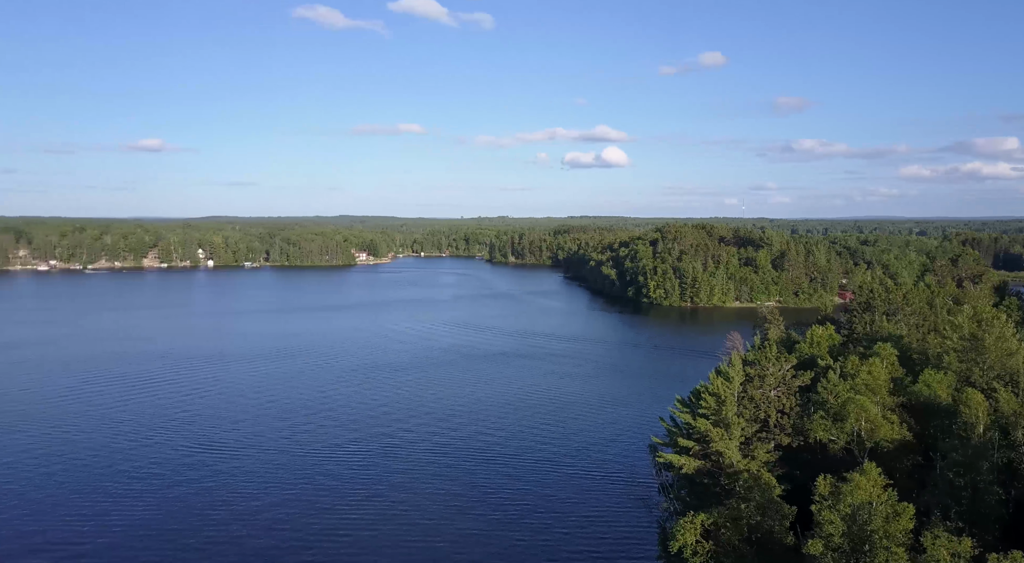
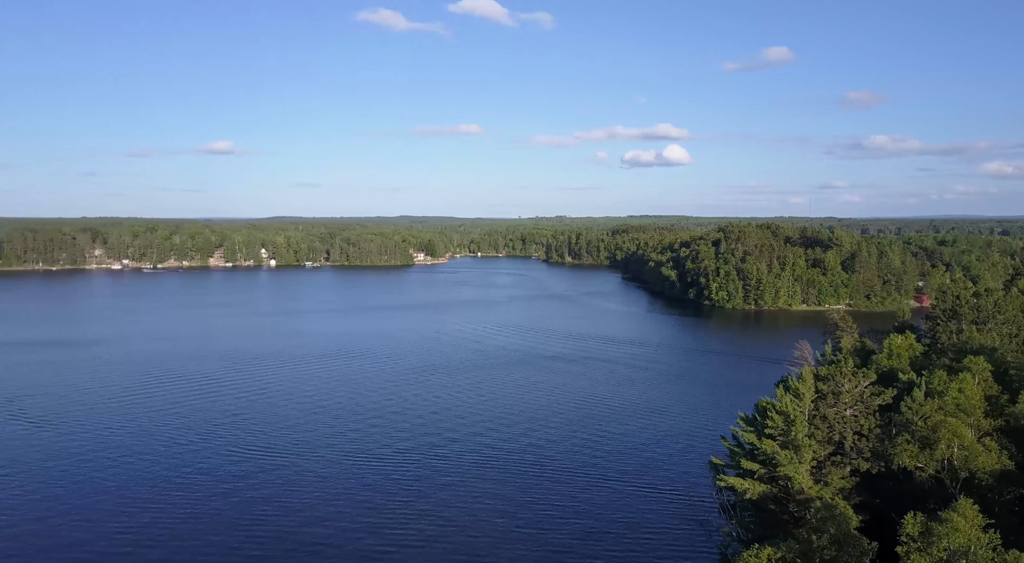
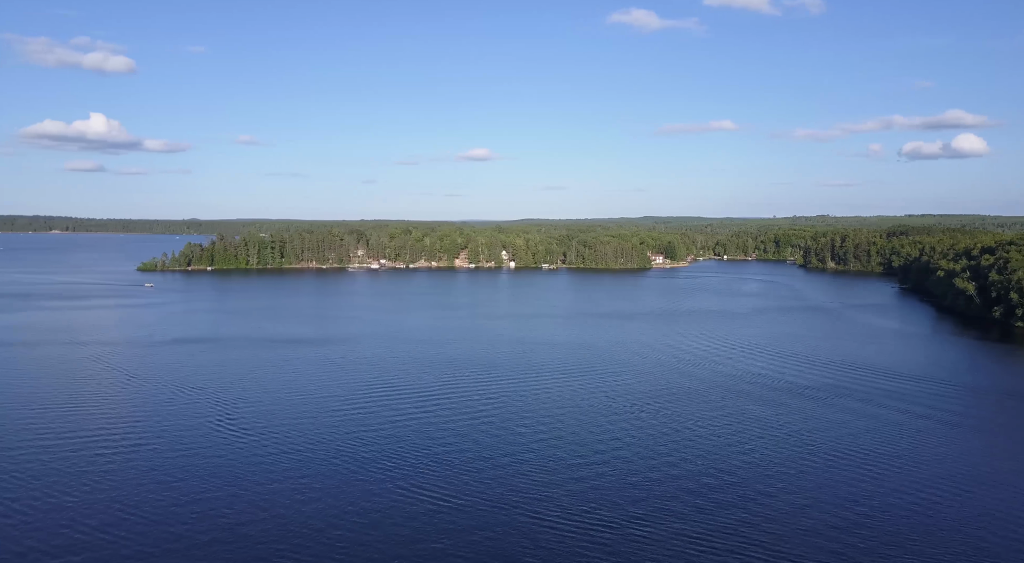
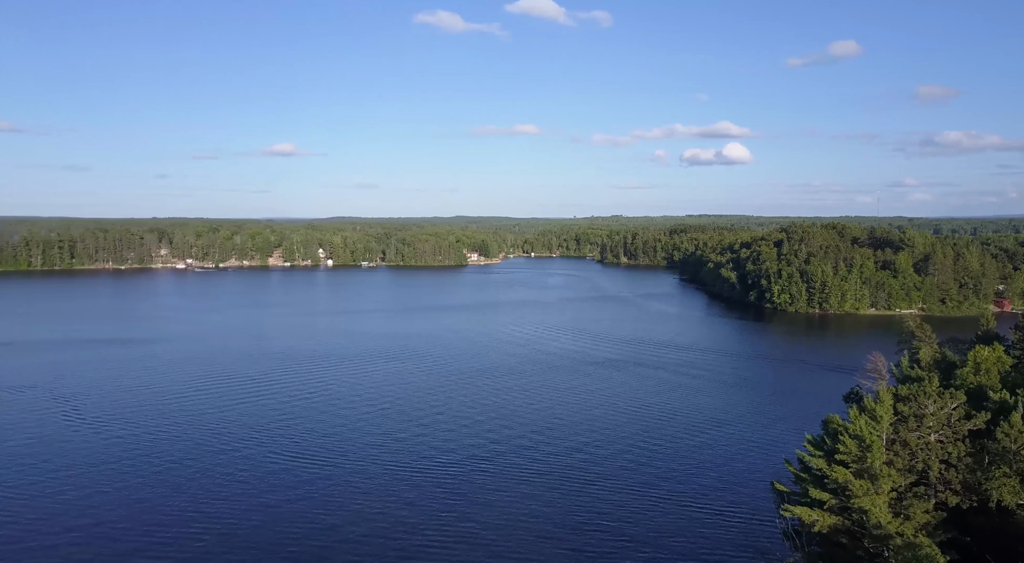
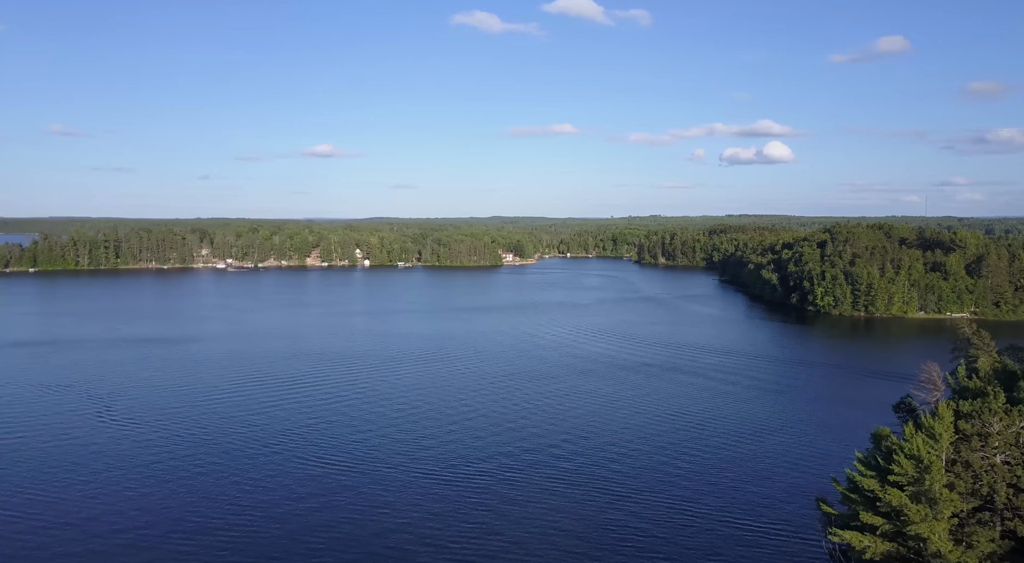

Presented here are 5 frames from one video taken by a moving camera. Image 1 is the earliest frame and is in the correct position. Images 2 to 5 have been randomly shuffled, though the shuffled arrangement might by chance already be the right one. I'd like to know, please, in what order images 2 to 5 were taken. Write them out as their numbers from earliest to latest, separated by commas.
2, 4, 5, 3
